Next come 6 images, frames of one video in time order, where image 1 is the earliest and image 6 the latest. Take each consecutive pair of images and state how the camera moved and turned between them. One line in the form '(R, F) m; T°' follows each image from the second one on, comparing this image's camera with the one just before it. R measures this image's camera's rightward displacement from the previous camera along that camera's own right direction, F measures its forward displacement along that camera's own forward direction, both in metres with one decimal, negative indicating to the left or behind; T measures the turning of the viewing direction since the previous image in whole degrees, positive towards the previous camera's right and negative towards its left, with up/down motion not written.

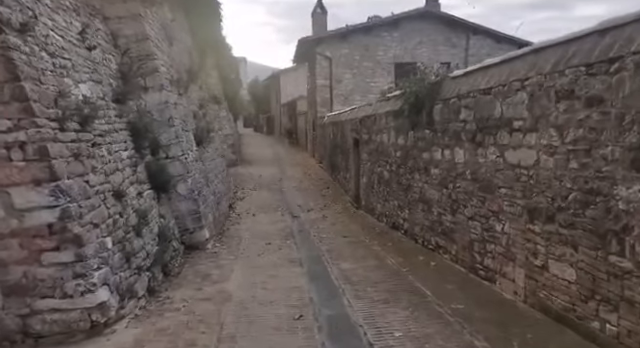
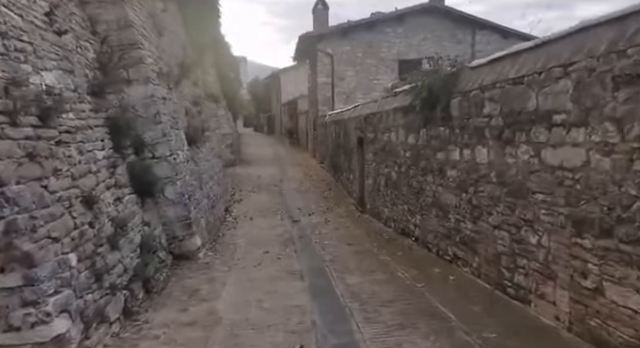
(0.0, +0.6) m; 0°
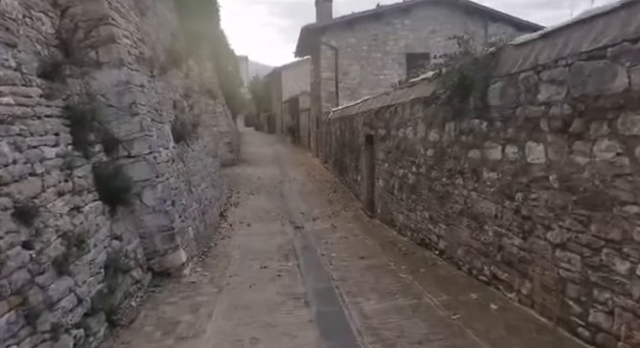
(-0.1, +1.0) m; 0°
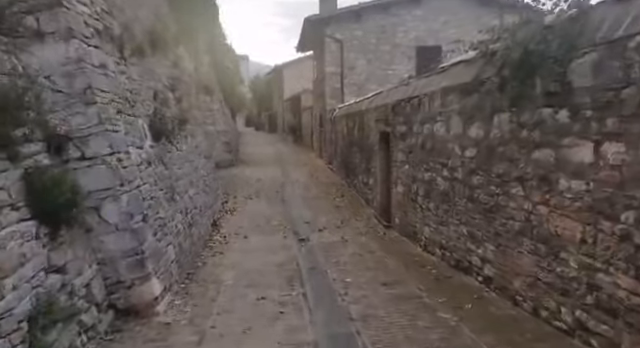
(-0.1, +1.2) m; 0°
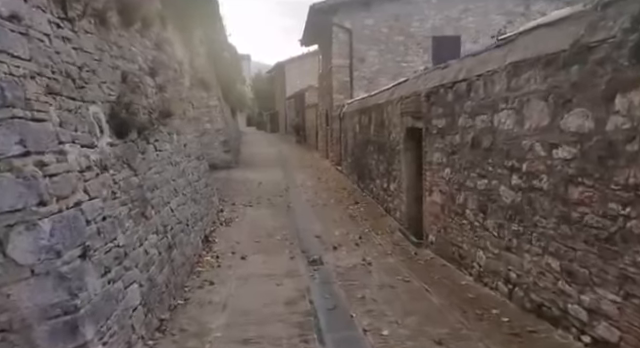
(-0.2, +1.5) m; 0°
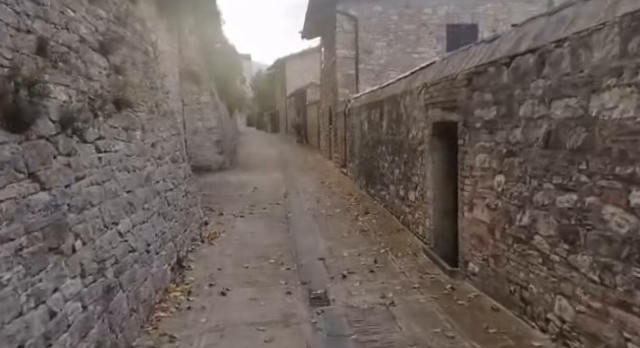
(0.0, +1.5) m; 0°
